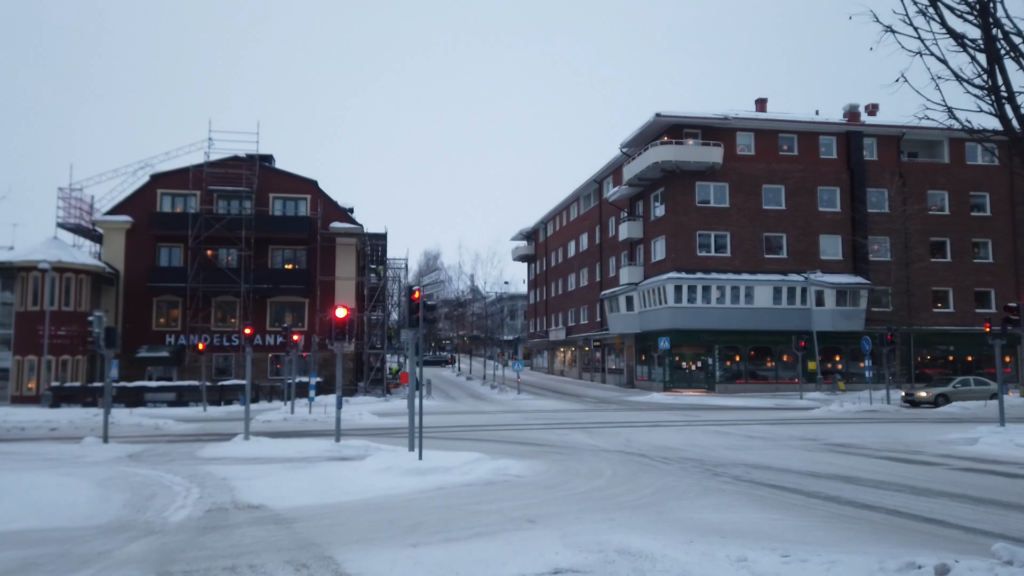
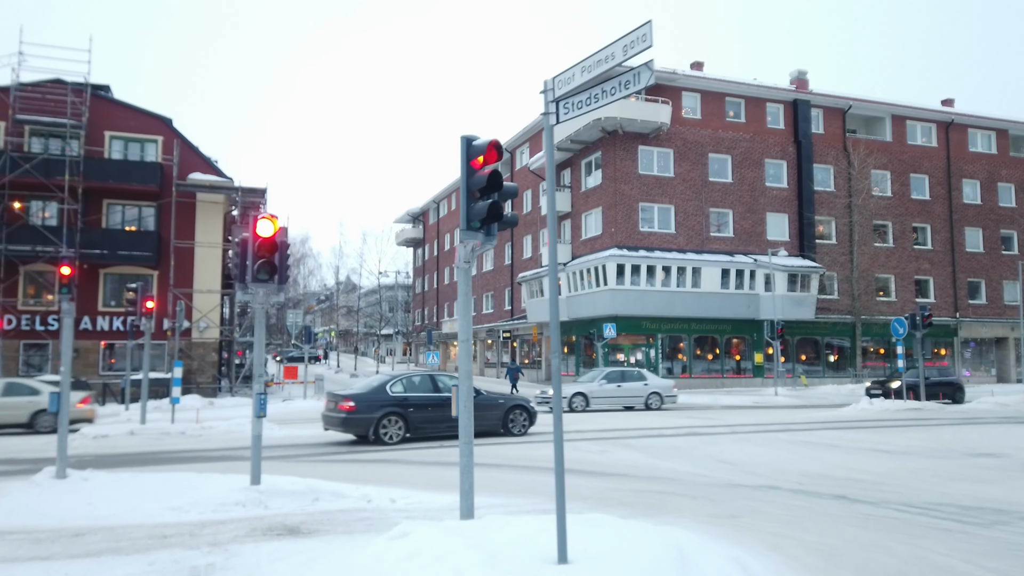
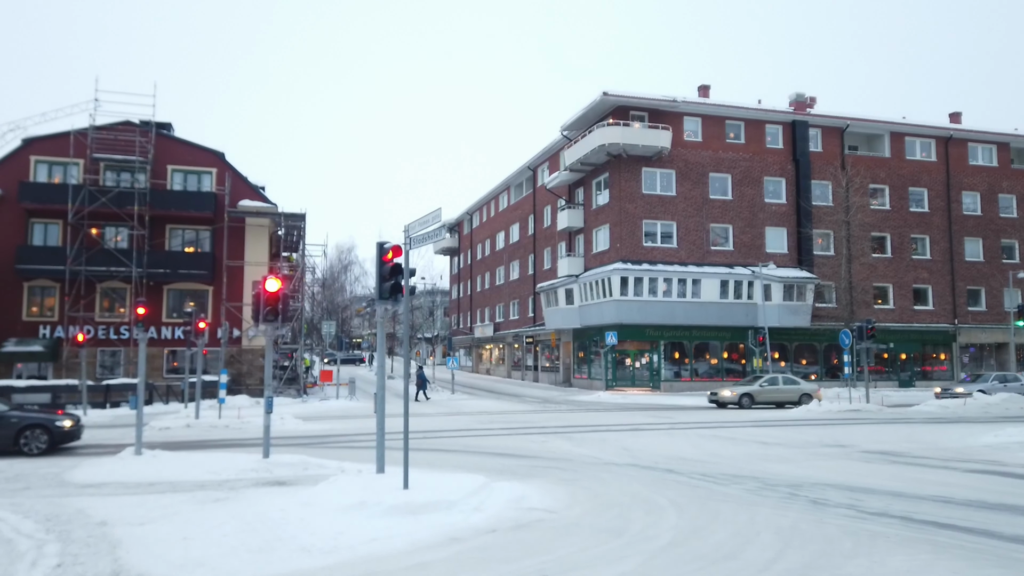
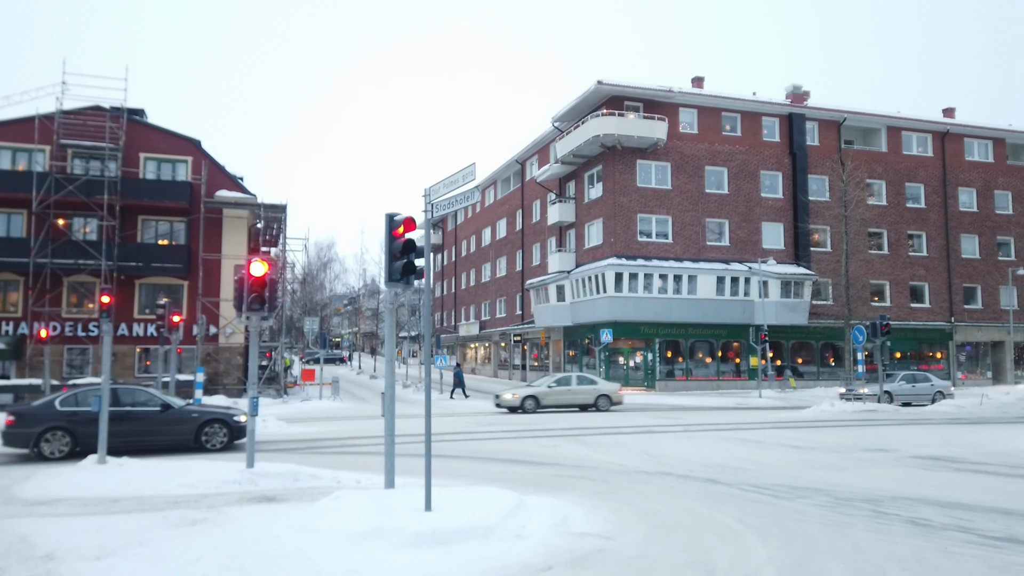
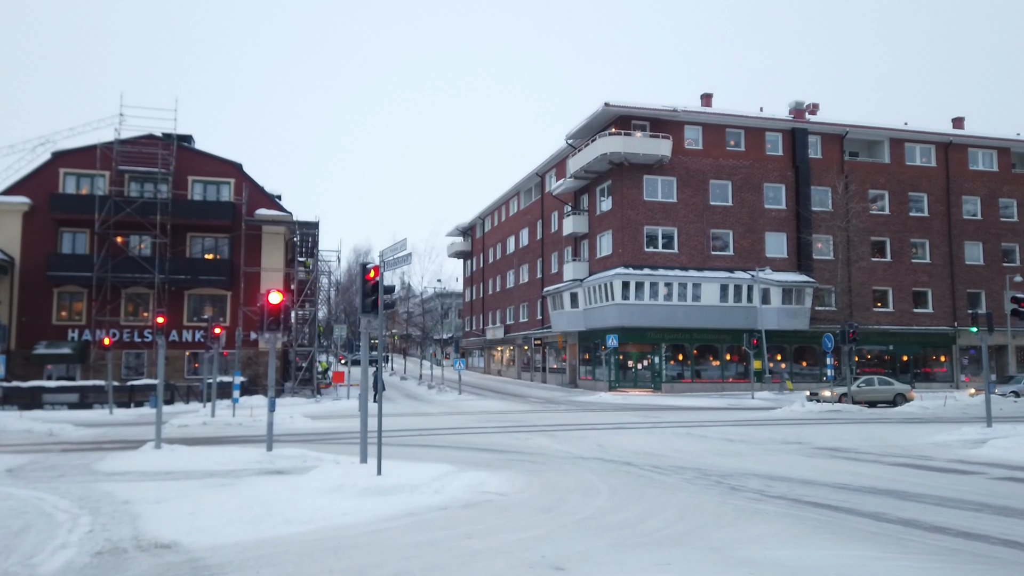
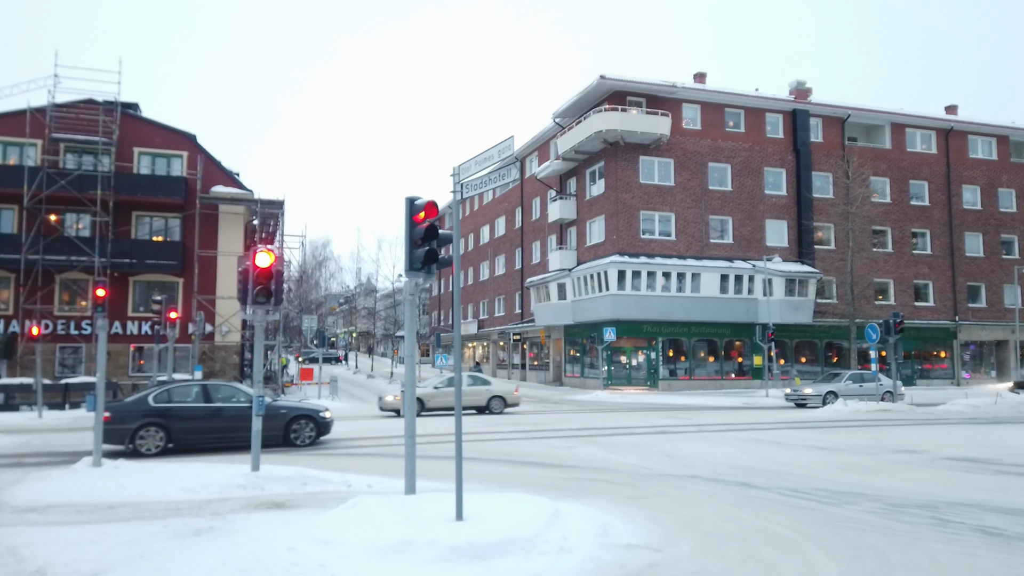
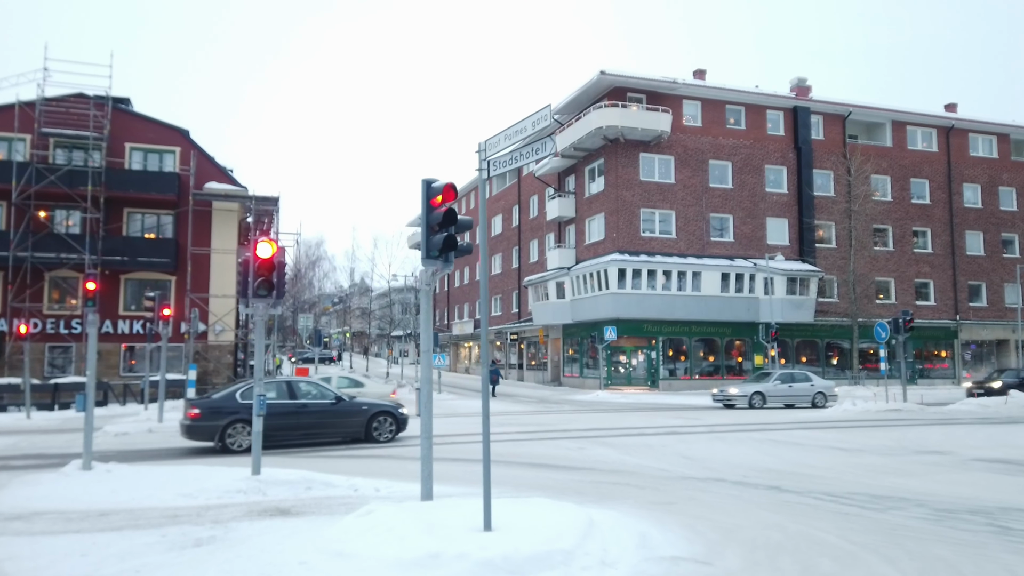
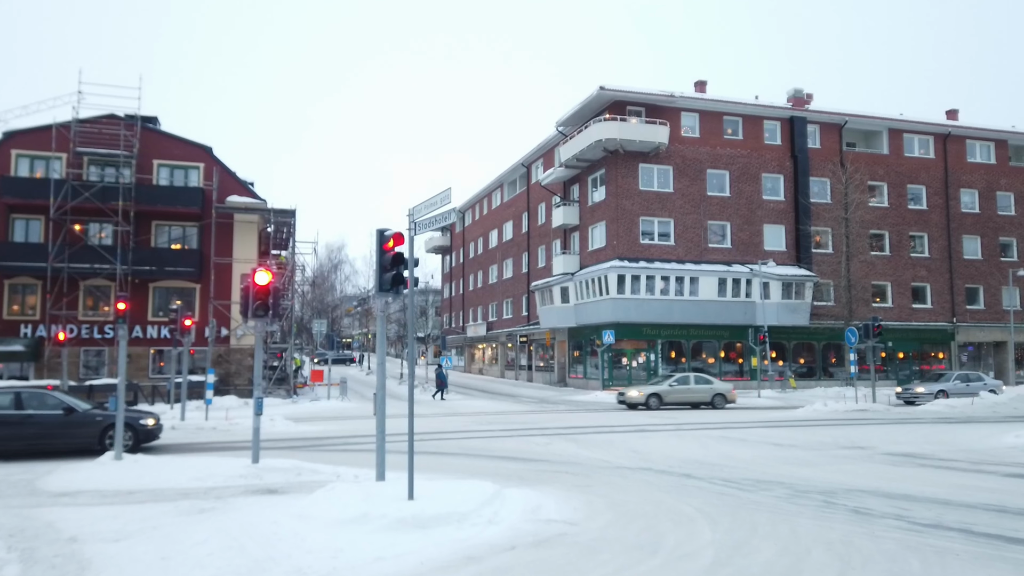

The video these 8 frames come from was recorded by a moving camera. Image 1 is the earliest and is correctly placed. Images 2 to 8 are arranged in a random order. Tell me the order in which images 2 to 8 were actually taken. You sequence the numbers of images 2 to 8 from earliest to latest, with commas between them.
5, 3, 8, 4, 6, 7, 2
